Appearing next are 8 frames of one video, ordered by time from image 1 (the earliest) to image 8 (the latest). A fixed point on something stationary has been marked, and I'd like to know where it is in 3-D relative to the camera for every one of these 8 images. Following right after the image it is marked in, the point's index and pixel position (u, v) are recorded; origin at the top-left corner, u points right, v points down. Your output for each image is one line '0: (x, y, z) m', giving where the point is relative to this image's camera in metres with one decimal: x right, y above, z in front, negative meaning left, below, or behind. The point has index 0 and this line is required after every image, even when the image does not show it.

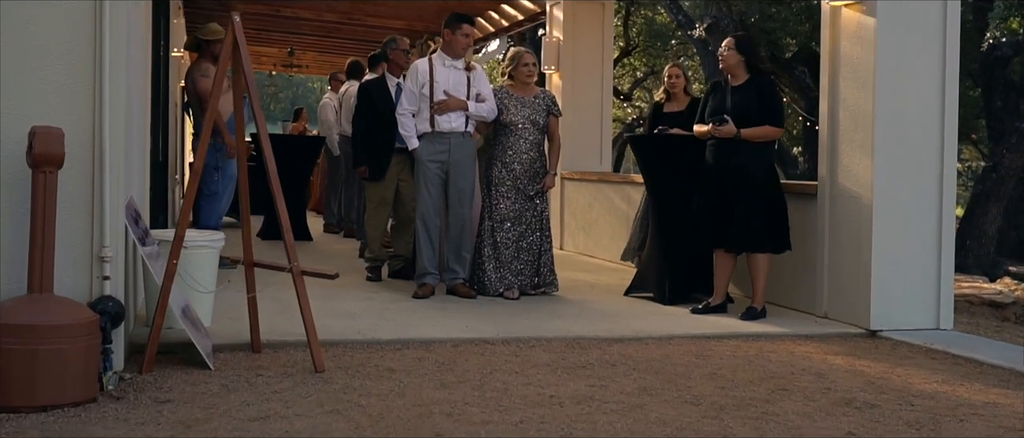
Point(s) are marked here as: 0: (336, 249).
0: (-1.6, -0.3, +9.2) m
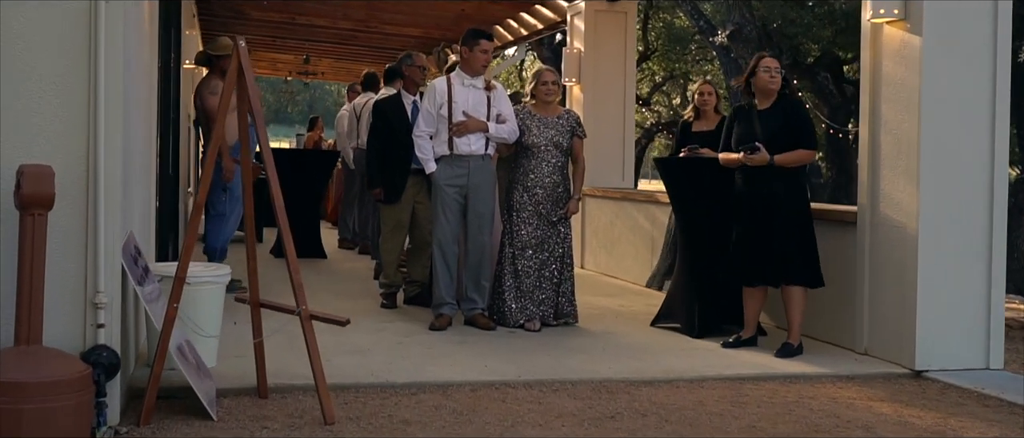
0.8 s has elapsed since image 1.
0: (-1.5, -0.4, +8.9) m
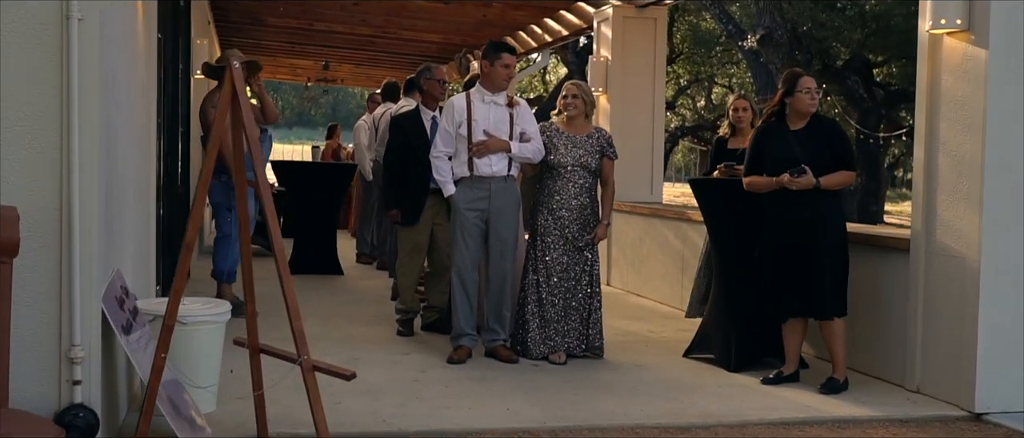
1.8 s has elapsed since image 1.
0: (-1.3, -0.6, +8.5) m
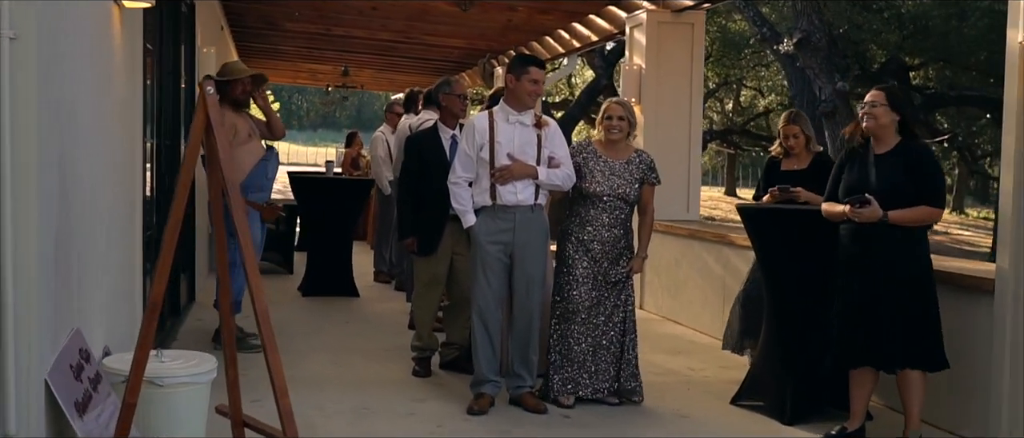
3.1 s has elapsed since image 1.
0: (-1.1, -0.7, +8.0) m
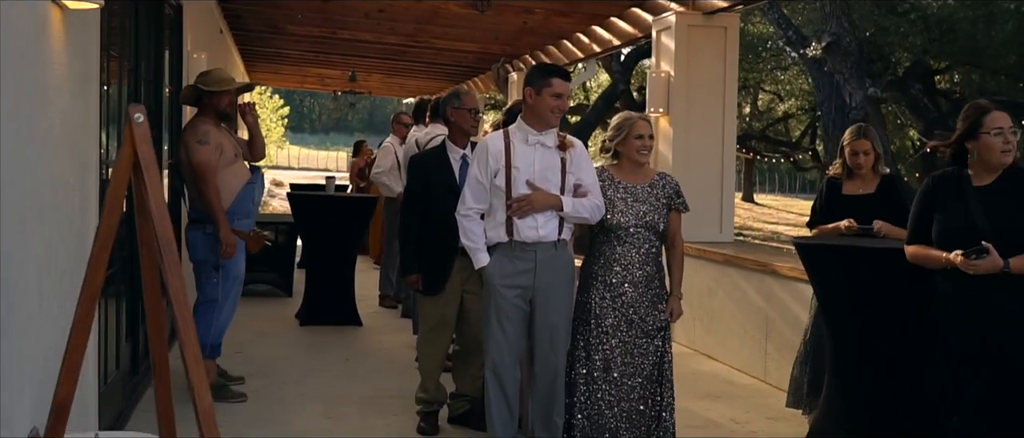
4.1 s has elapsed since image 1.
0: (-0.9, -0.9, +7.3) m
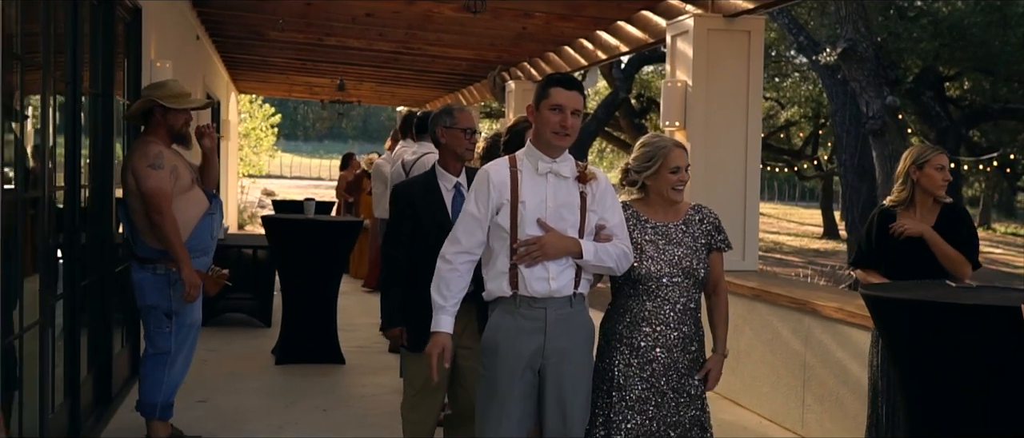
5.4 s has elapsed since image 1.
0: (-0.9, -1.1, +6.5) m
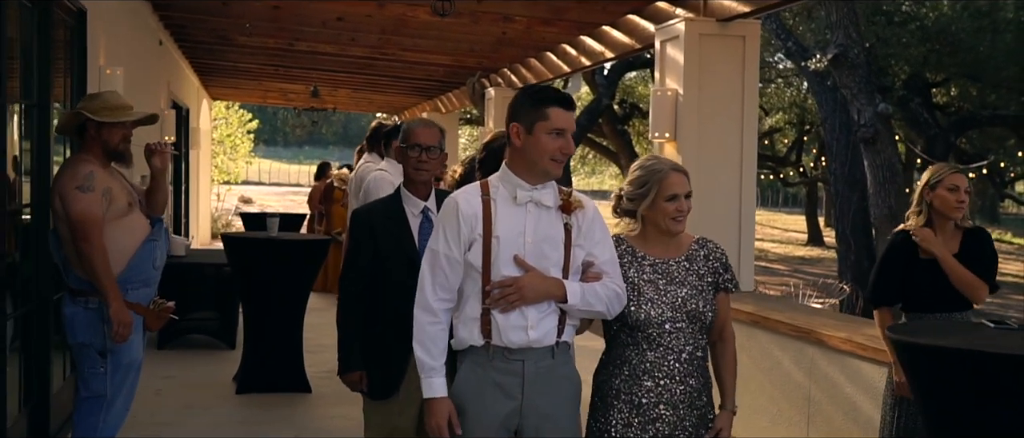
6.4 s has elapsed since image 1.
0: (-1.1, -1.2, +6.0) m
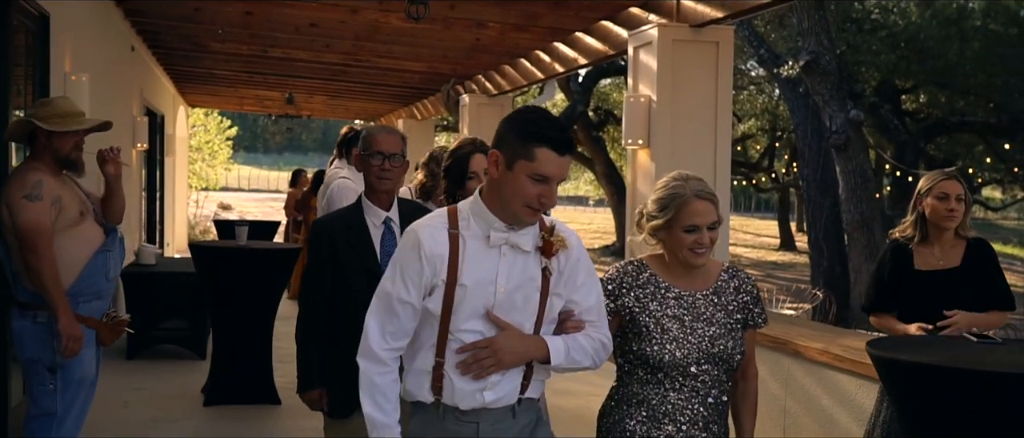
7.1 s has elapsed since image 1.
0: (-1.2, -1.2, +5.9) m
